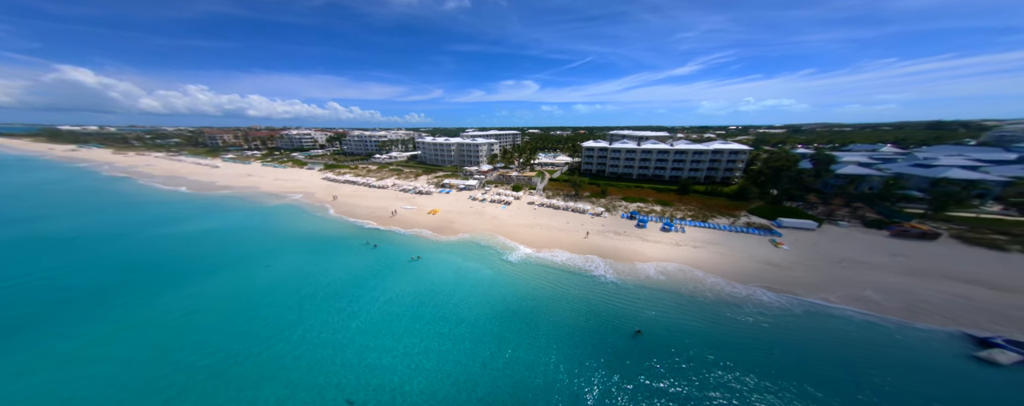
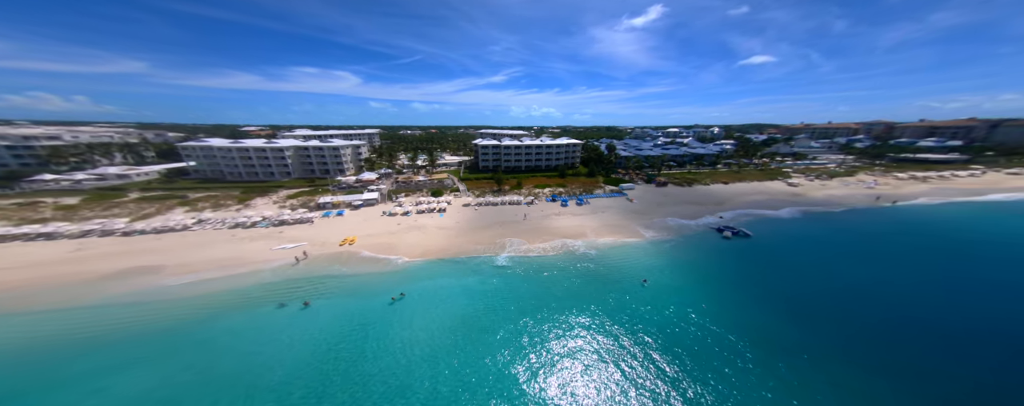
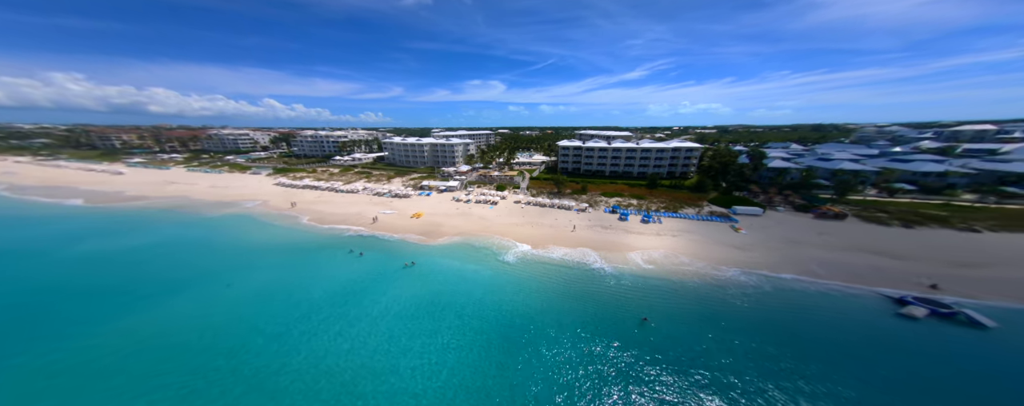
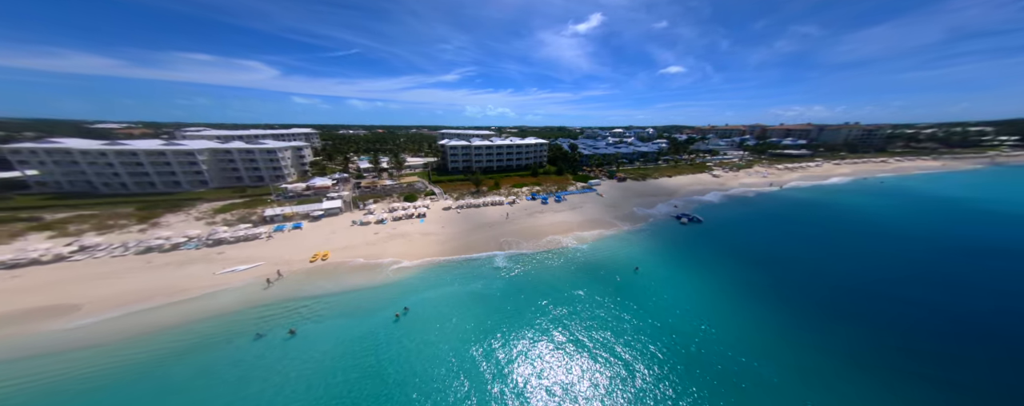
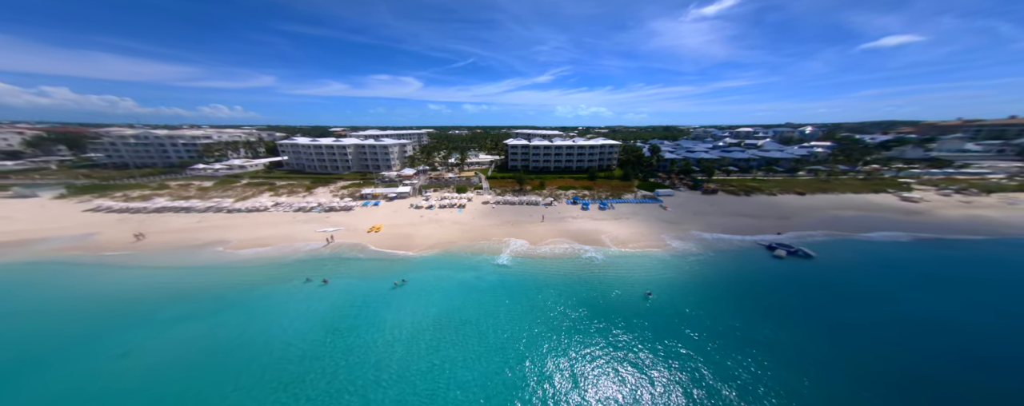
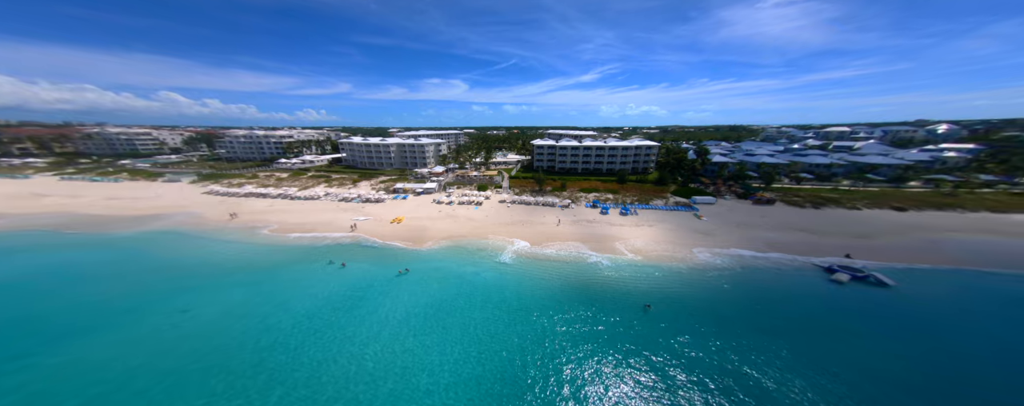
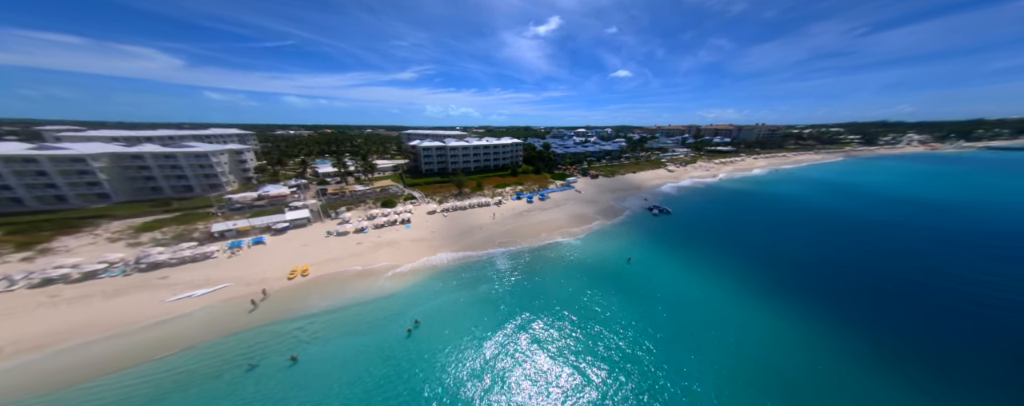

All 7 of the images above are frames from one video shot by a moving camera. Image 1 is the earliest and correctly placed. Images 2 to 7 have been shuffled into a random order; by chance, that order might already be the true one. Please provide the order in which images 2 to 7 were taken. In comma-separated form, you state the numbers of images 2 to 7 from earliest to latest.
3, 6, 5, 2, 4, 7
